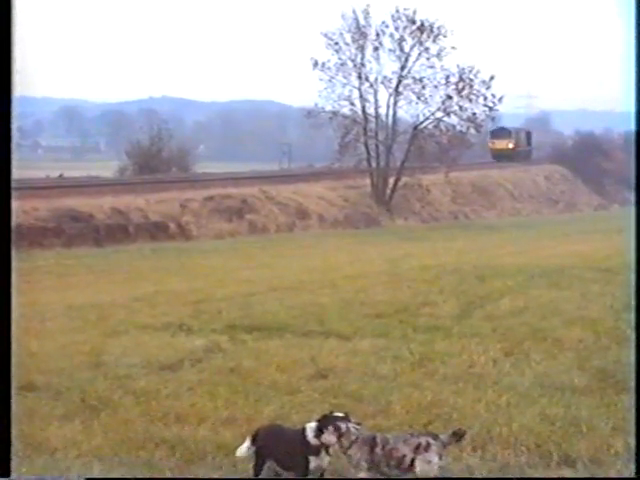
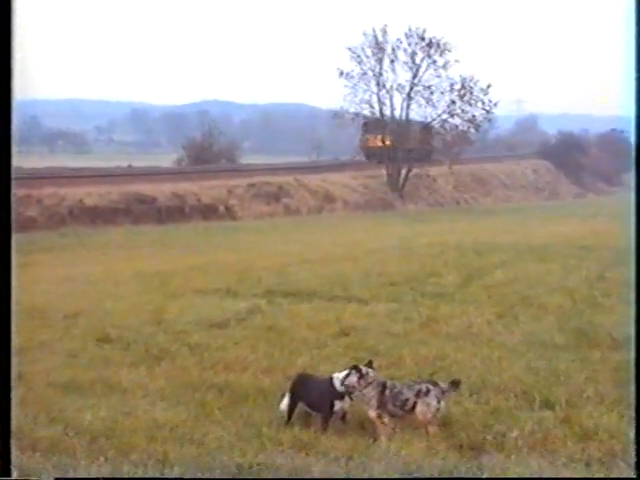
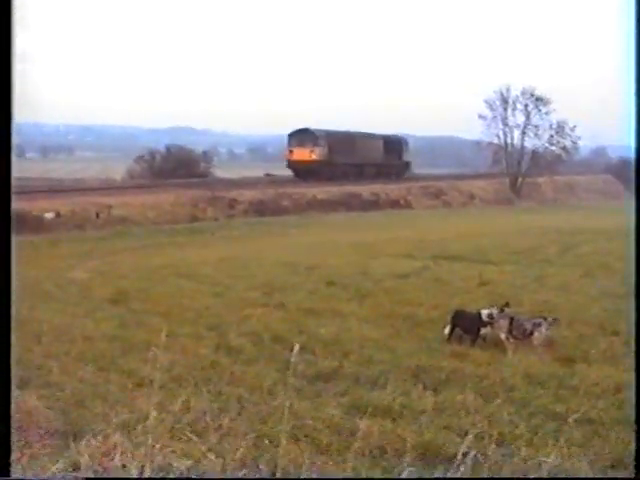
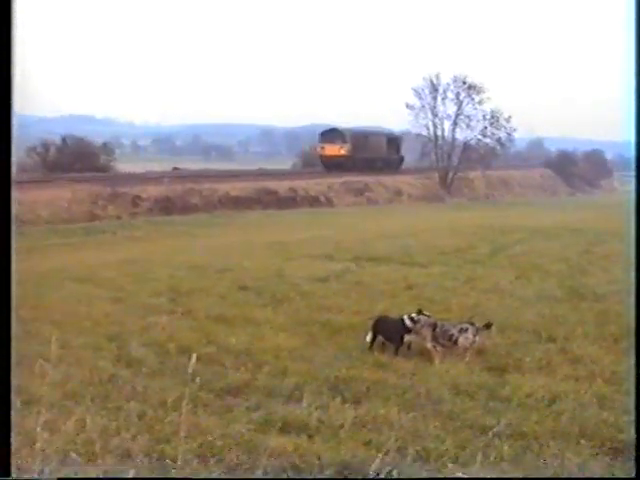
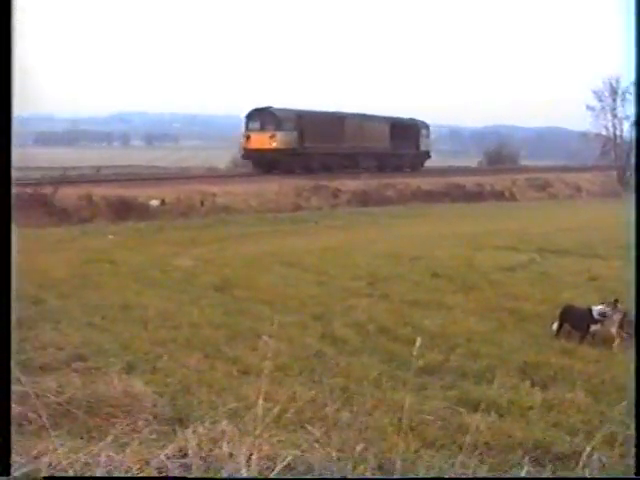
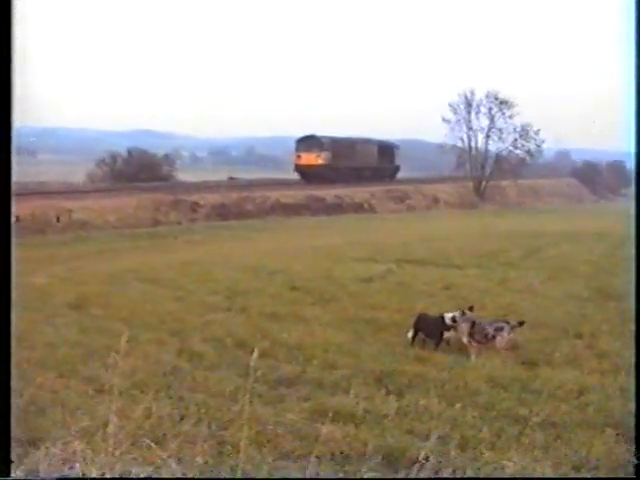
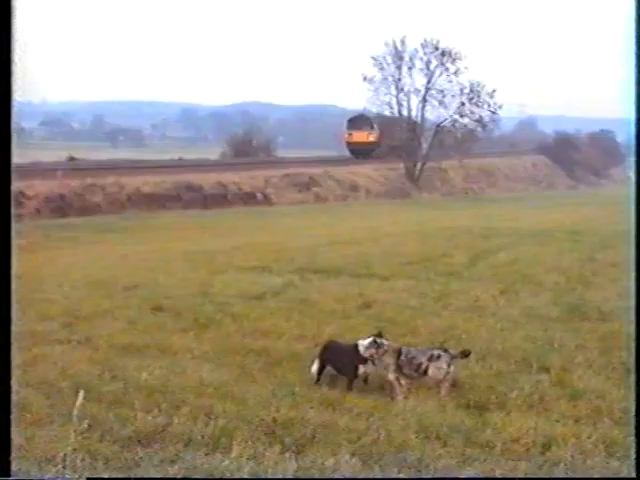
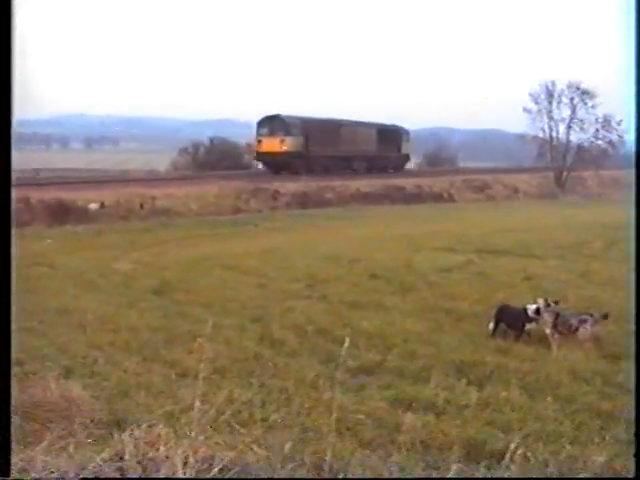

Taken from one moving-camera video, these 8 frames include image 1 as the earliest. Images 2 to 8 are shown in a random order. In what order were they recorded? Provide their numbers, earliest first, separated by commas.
2, 7, 4, 6, 3, 8, 5
